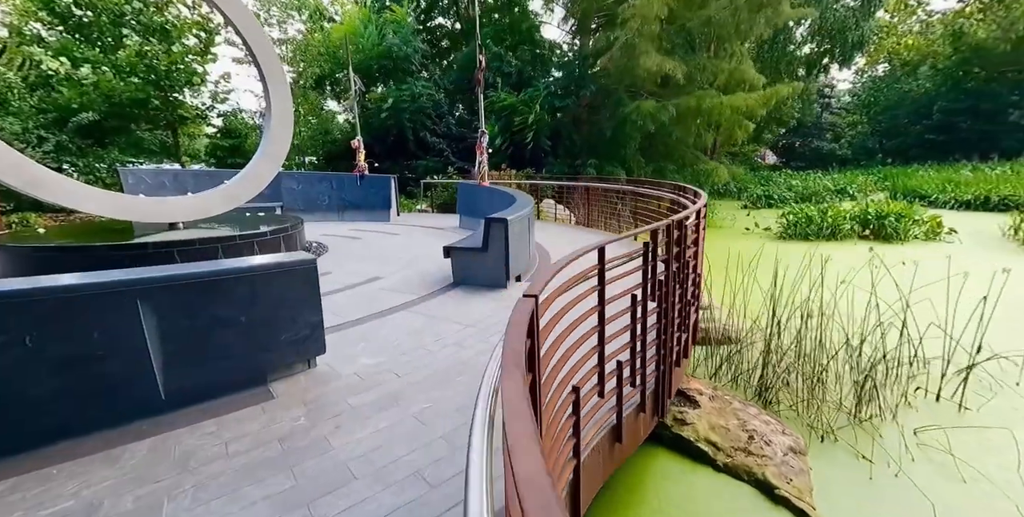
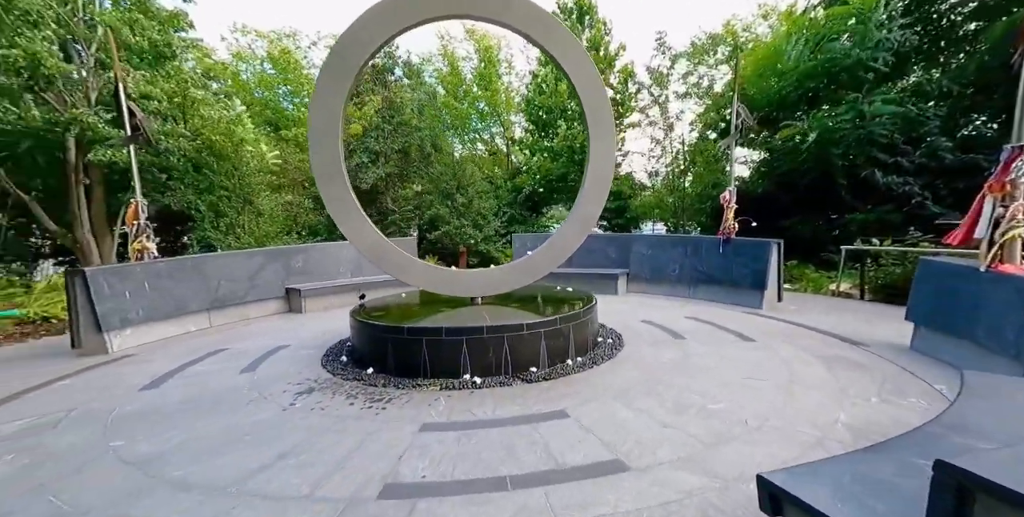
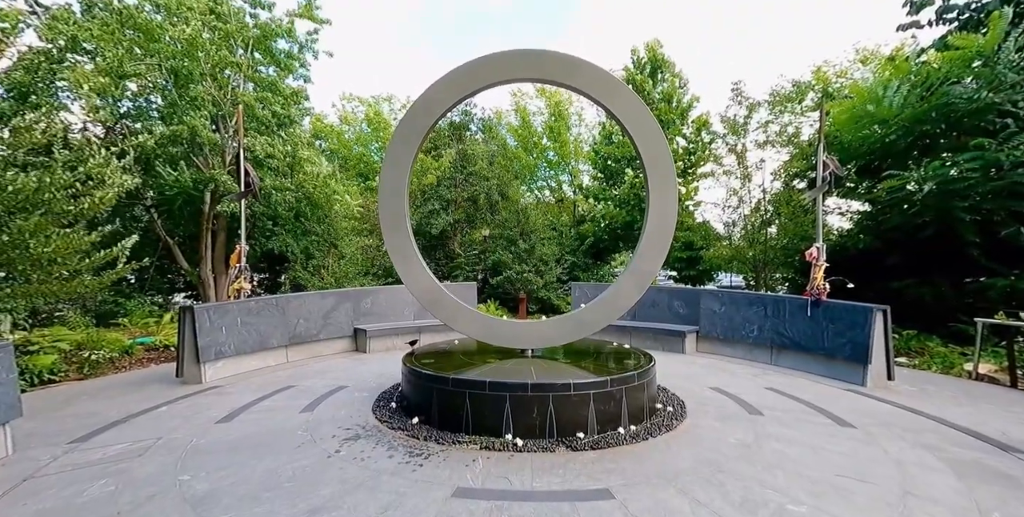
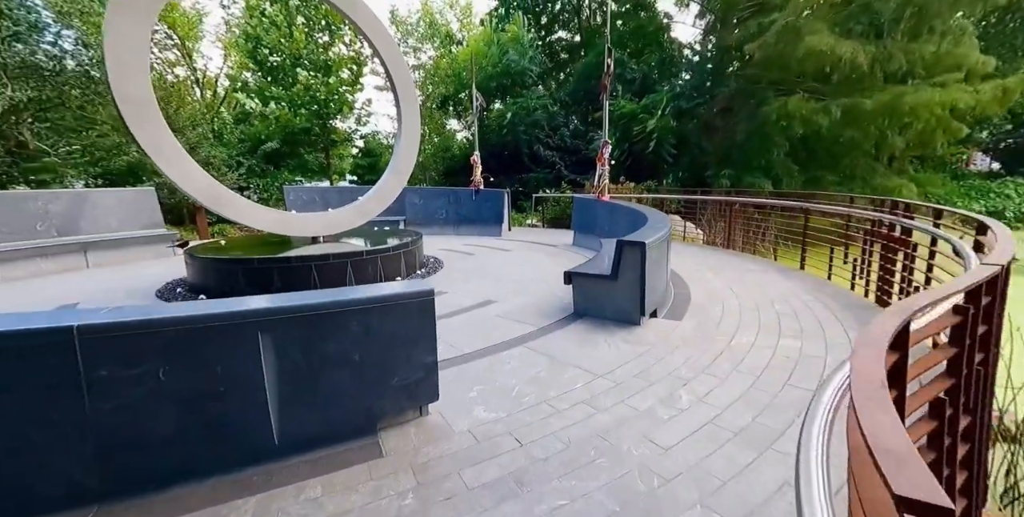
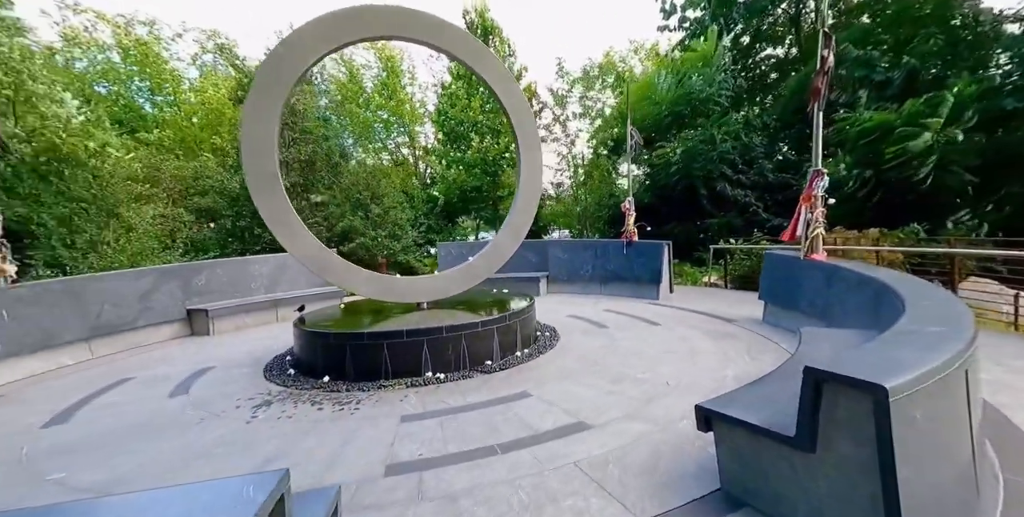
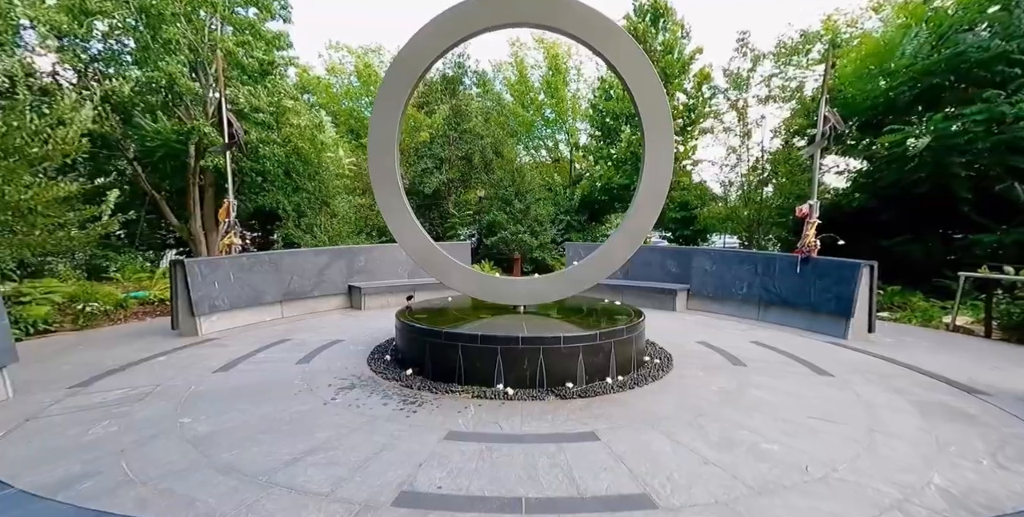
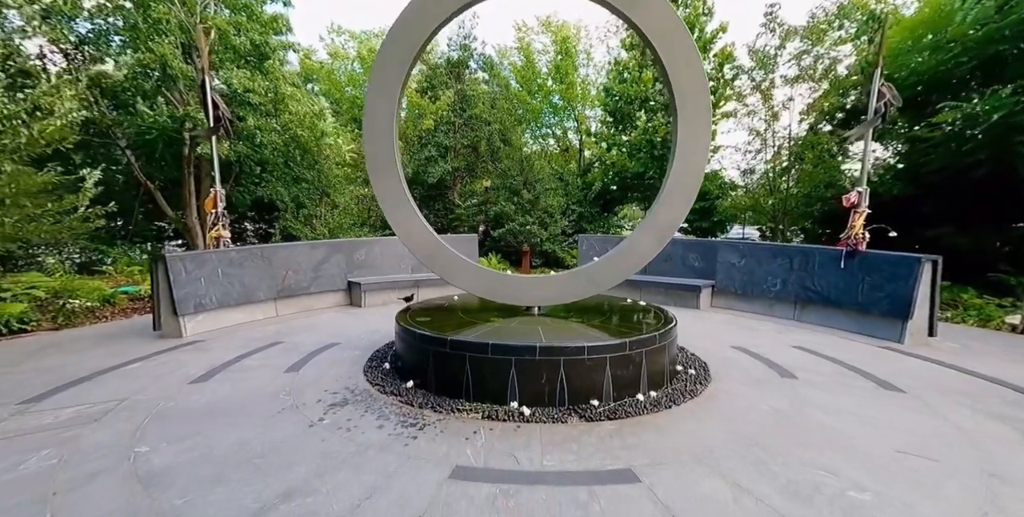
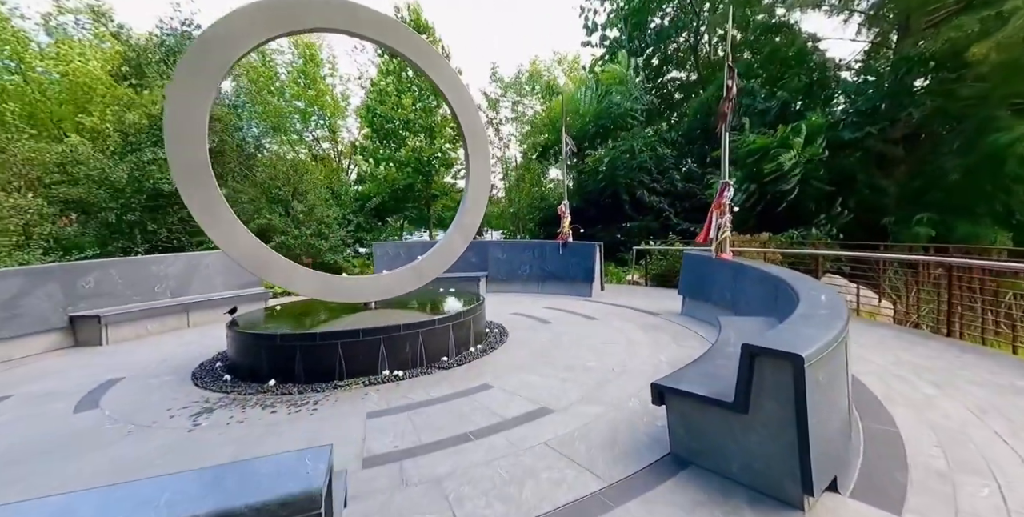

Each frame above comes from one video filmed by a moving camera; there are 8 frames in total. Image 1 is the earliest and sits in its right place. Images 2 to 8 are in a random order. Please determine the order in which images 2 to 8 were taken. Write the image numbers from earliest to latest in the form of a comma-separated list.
4, 8, 5, 2, 6, 3, 7
